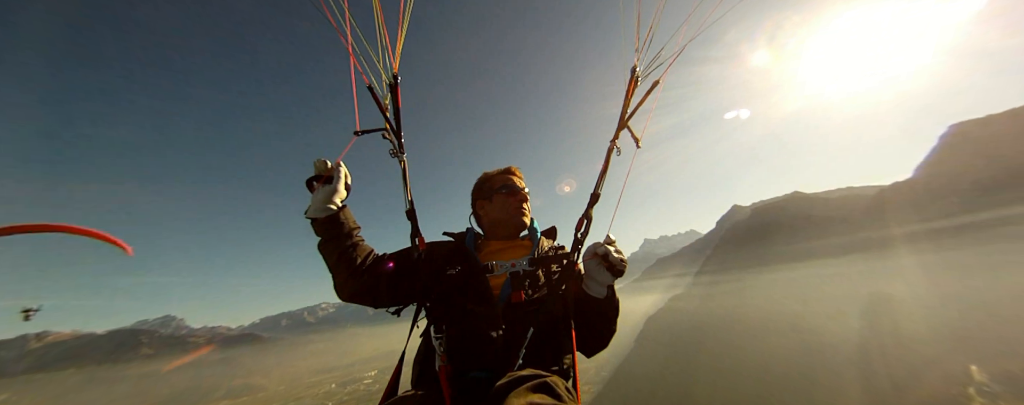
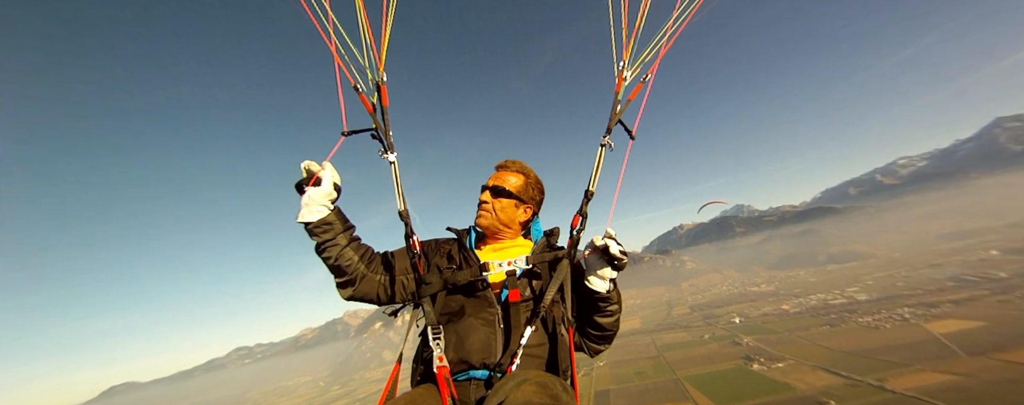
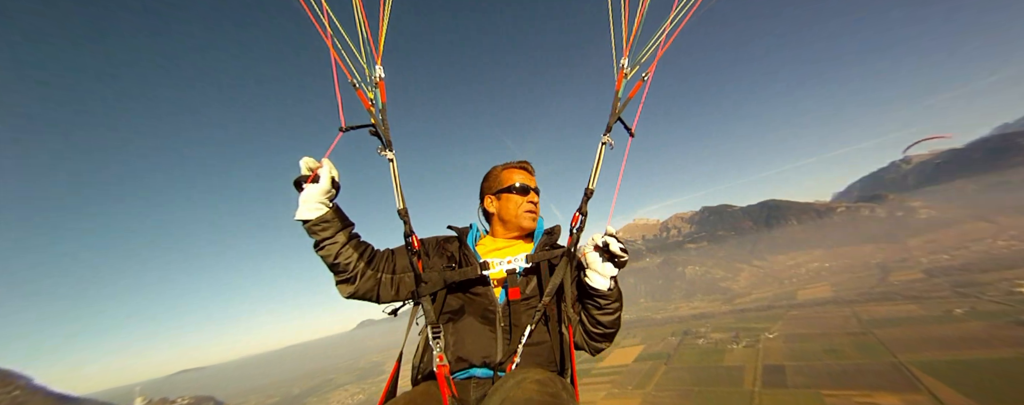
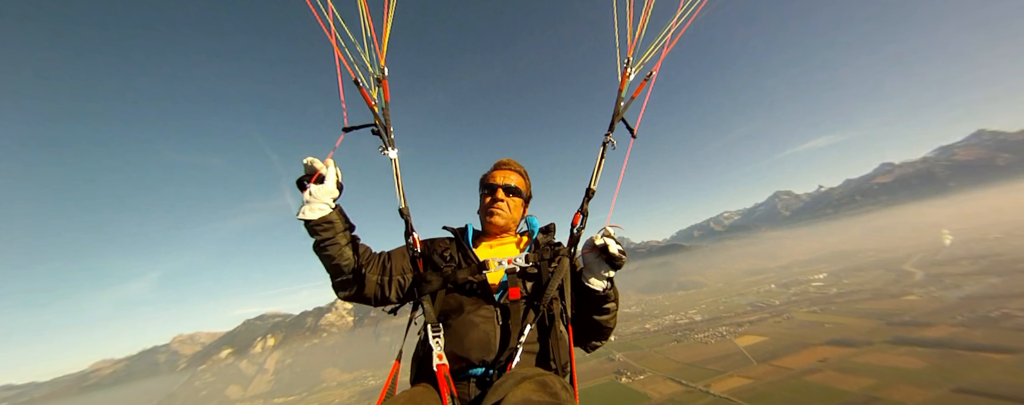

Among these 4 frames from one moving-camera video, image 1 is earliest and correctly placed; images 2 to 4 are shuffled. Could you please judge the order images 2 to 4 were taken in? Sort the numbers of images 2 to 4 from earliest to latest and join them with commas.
4, 2, 3
